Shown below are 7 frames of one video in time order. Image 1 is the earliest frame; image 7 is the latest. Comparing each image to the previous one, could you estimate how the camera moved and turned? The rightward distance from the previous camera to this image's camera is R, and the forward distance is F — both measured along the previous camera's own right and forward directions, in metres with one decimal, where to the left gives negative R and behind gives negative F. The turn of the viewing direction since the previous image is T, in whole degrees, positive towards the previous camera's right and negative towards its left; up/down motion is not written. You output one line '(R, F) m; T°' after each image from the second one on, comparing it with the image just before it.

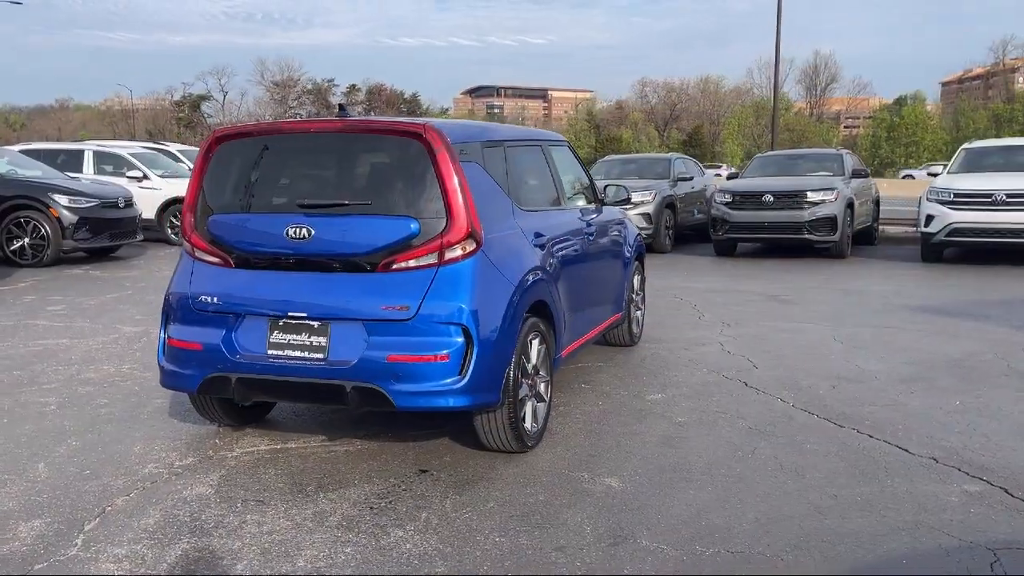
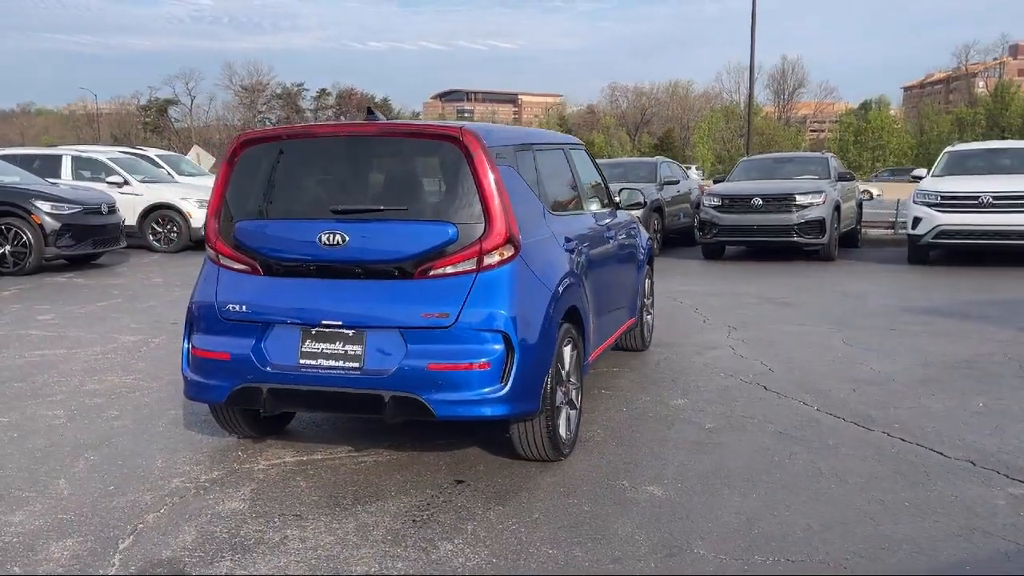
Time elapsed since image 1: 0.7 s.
(-0.3, +0.1) m; +2°
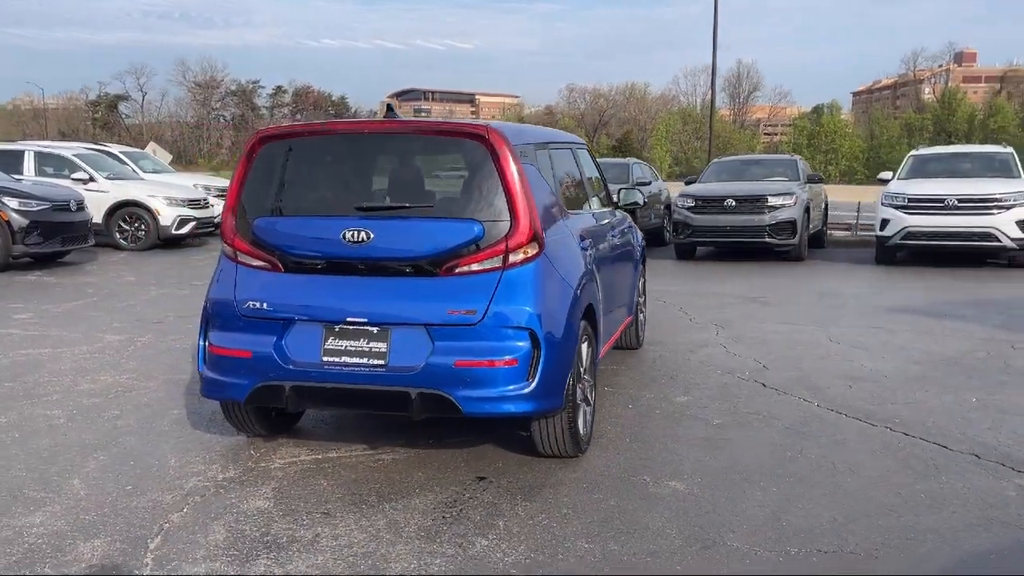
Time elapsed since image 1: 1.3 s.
(-0.3, 0.0) m; +3°
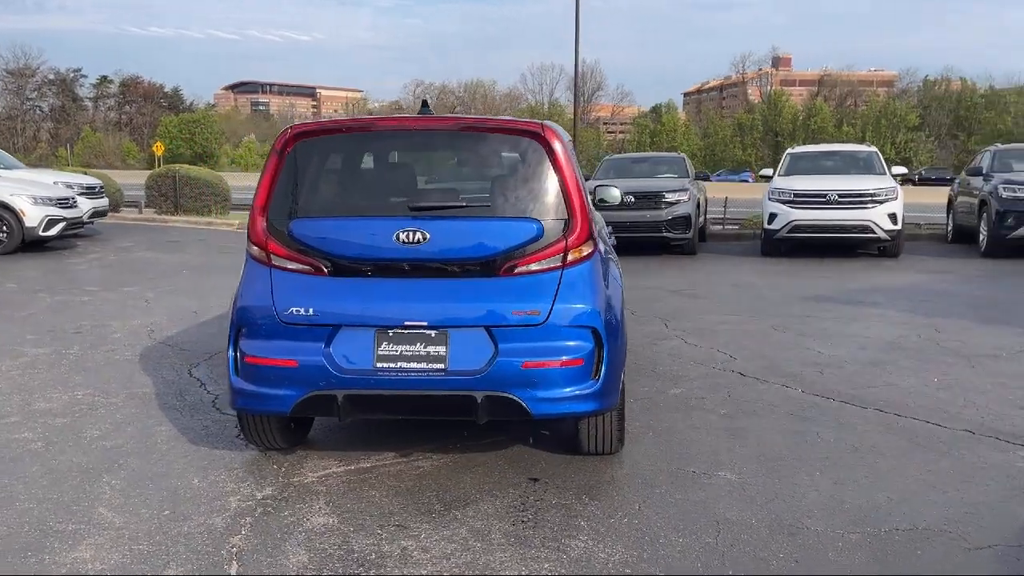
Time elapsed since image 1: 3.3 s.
(-1.0, +0.1) m; +10°
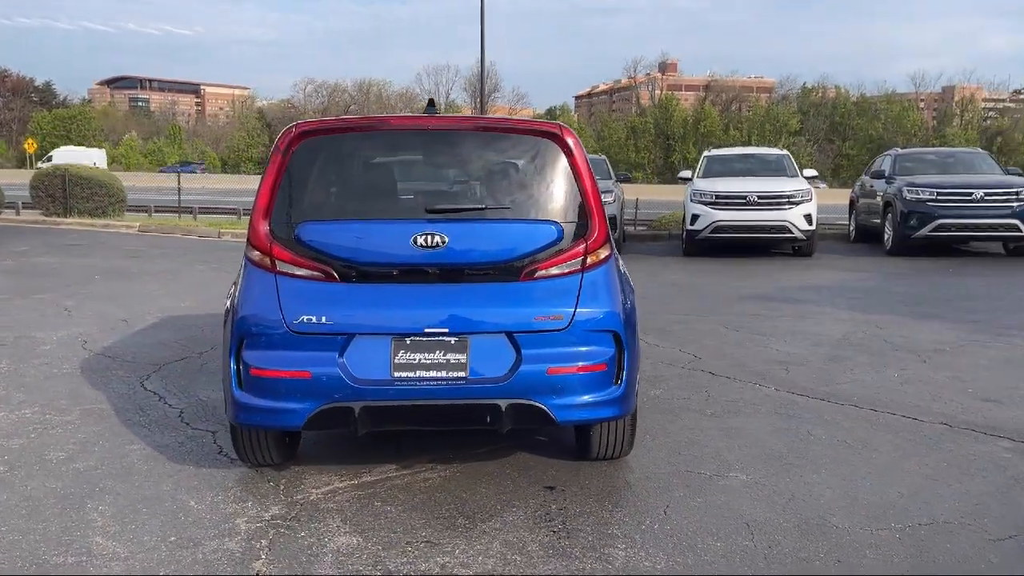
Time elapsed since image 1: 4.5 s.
(-0.6, +0.1) m; +7°
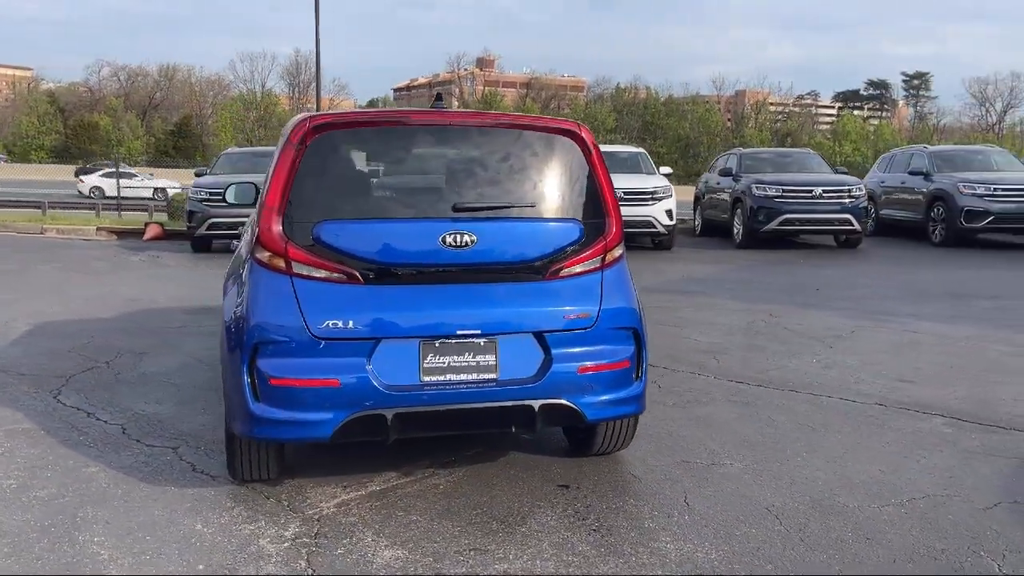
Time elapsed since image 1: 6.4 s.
(-1.0, +0.1) m; +12°
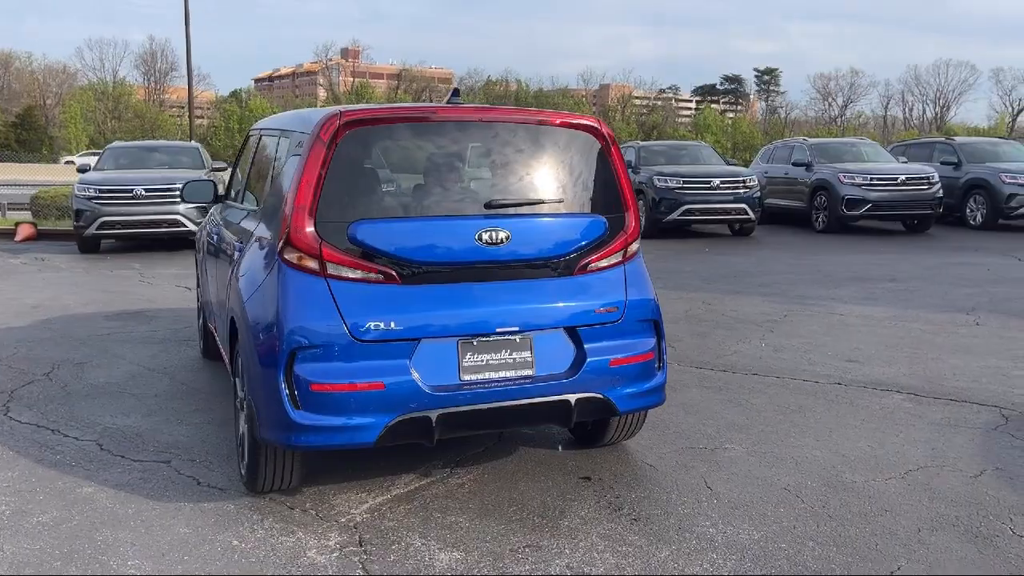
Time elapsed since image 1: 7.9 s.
(-0.7, +0.1) m; +8°
